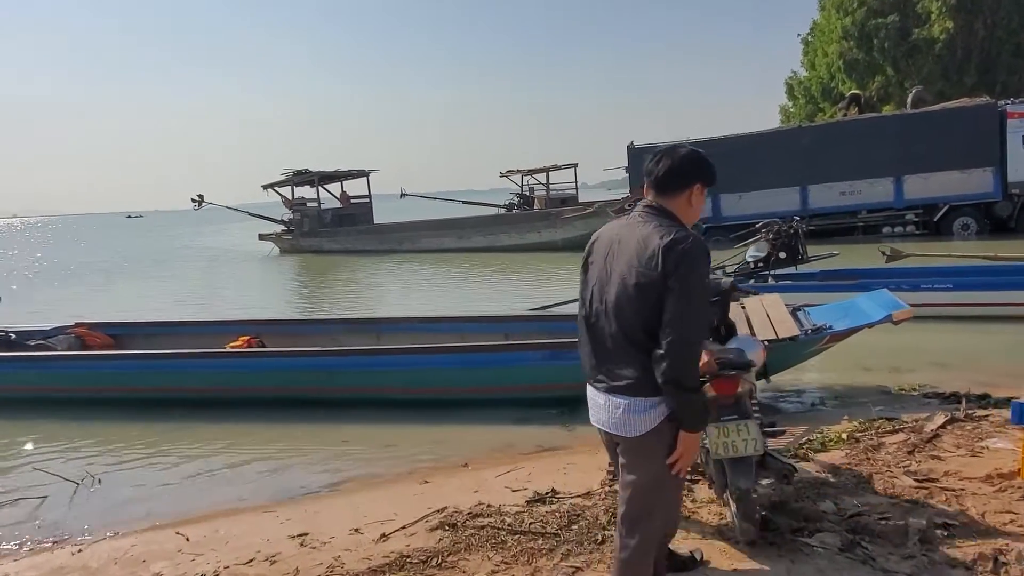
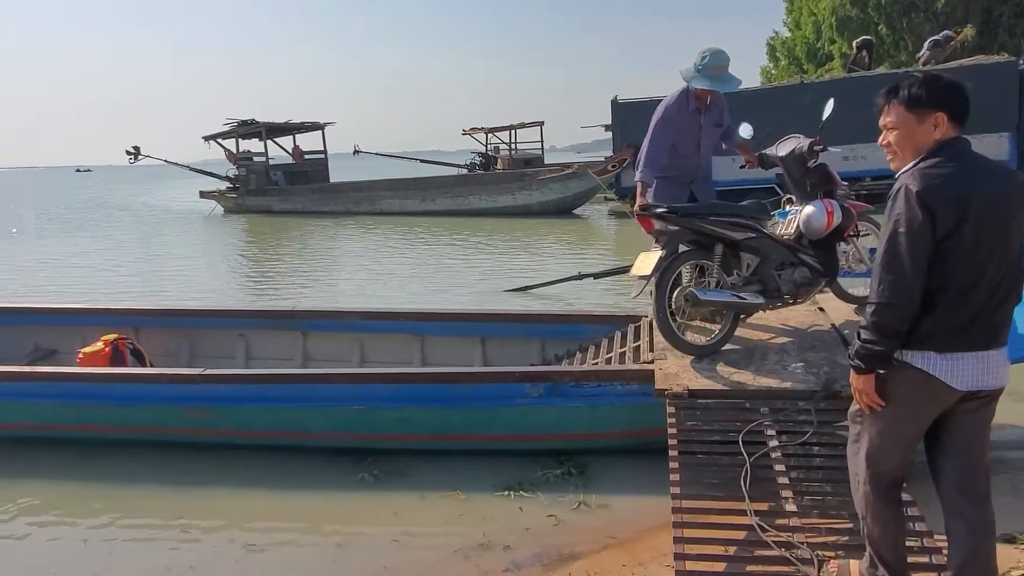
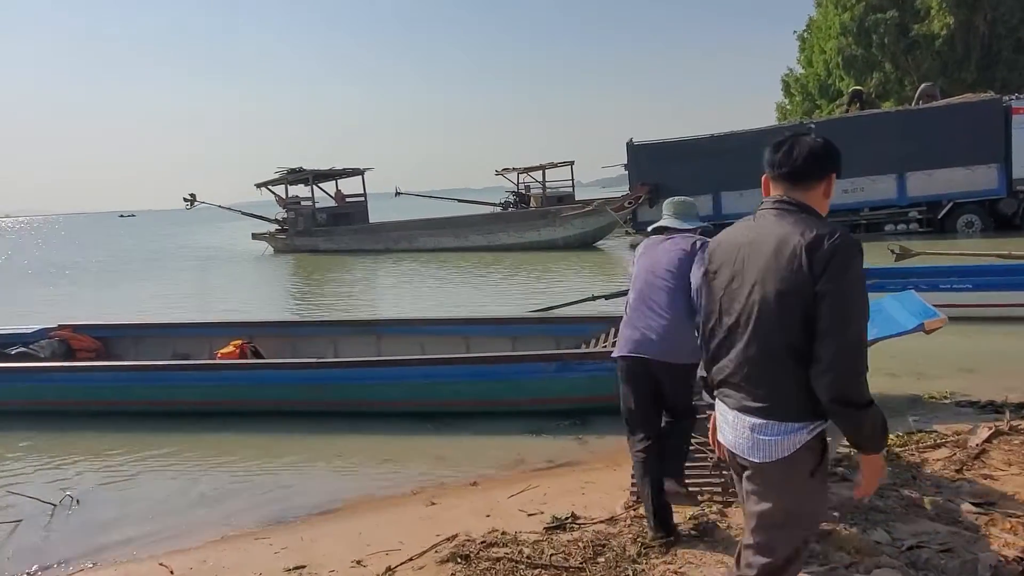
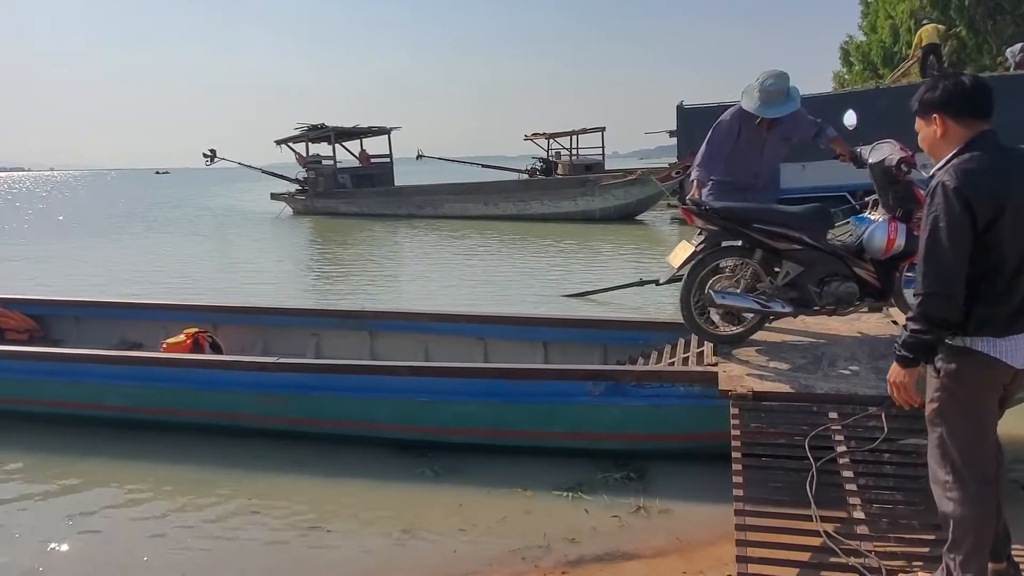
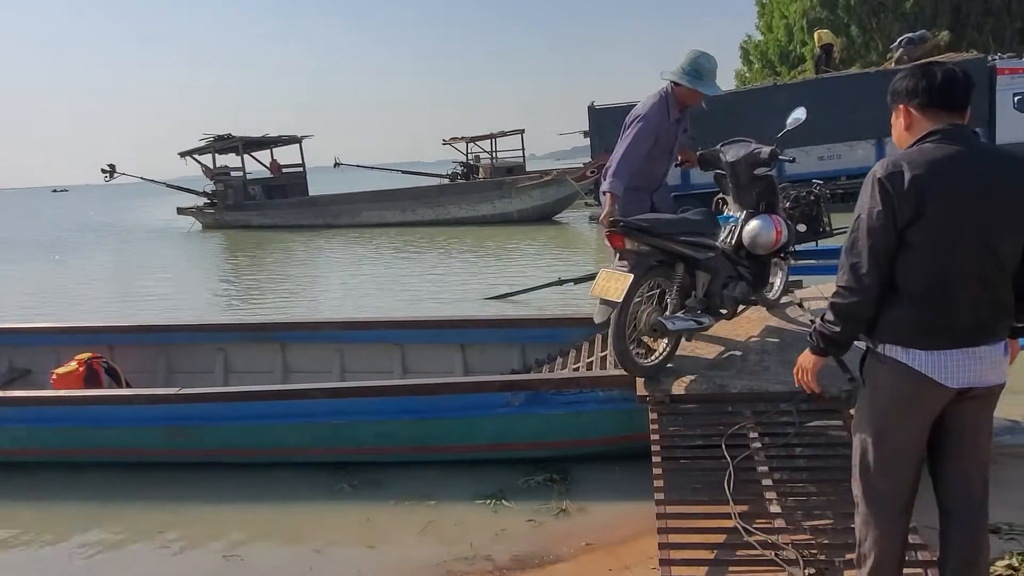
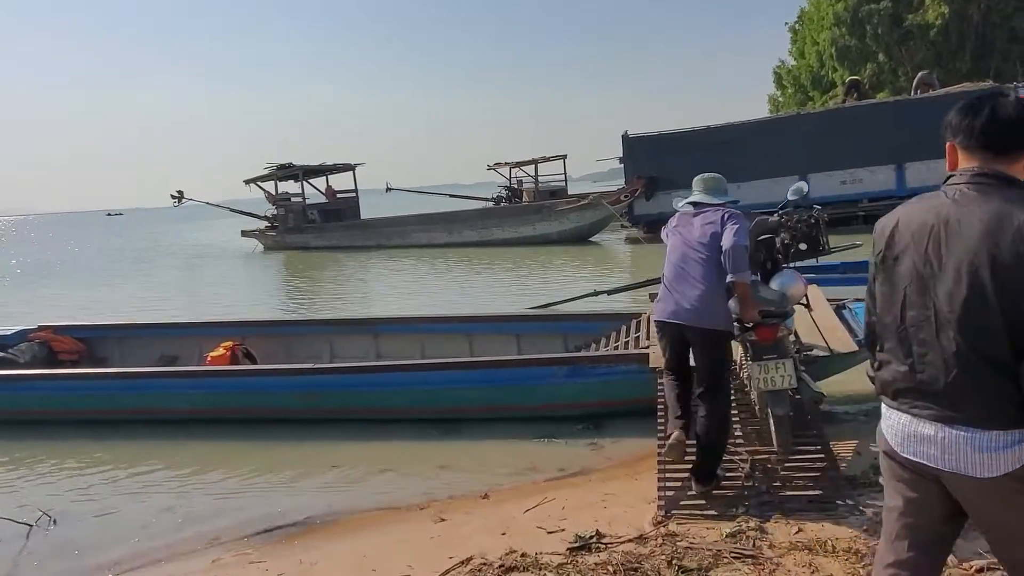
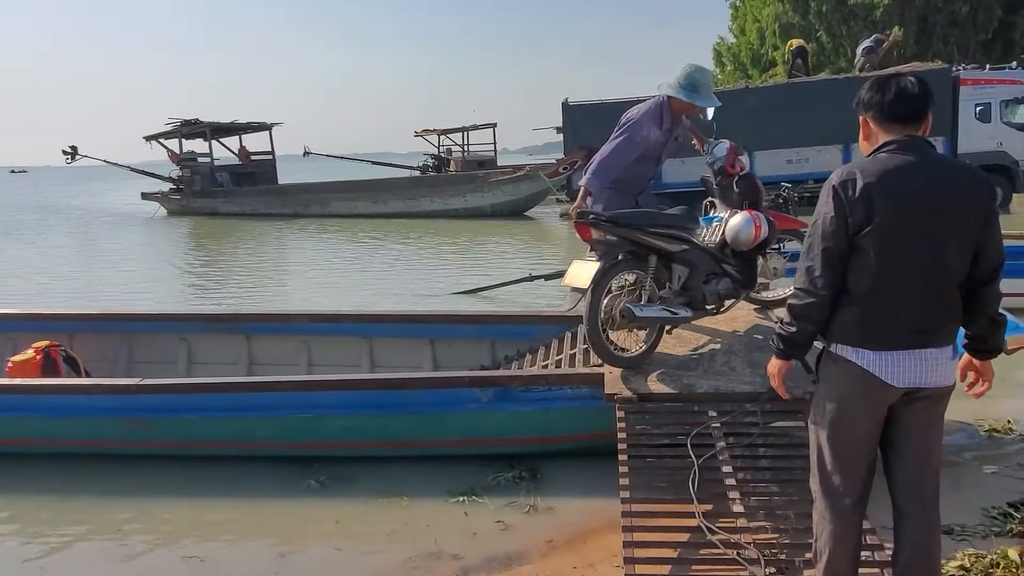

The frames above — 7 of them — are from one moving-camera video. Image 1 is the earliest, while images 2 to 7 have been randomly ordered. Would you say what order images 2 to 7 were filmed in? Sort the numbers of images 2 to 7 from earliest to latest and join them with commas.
3, 6, 5, 7, 2, 4
